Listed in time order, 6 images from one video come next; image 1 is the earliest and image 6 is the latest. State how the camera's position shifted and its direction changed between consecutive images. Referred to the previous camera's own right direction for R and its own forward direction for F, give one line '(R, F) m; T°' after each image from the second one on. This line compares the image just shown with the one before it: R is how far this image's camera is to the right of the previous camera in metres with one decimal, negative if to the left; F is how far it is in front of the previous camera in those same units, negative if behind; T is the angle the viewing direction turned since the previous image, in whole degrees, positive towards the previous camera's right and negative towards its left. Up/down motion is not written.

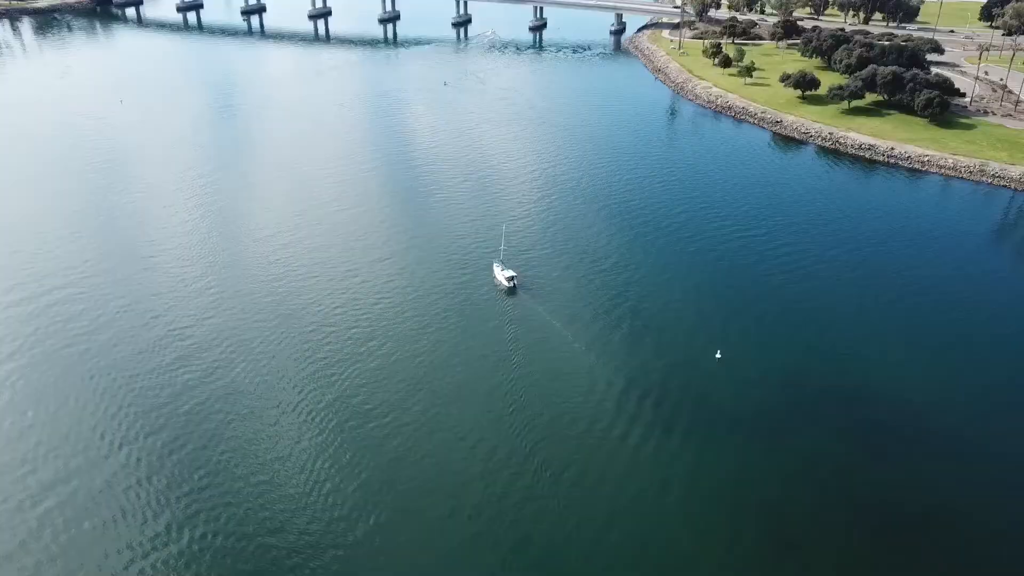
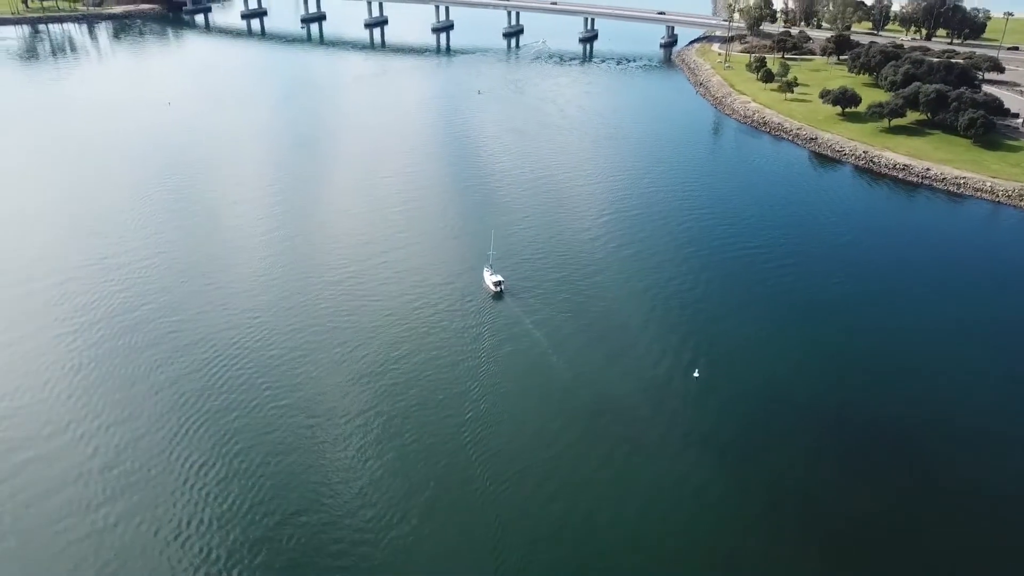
(+4.3, -0.6) m; -6°
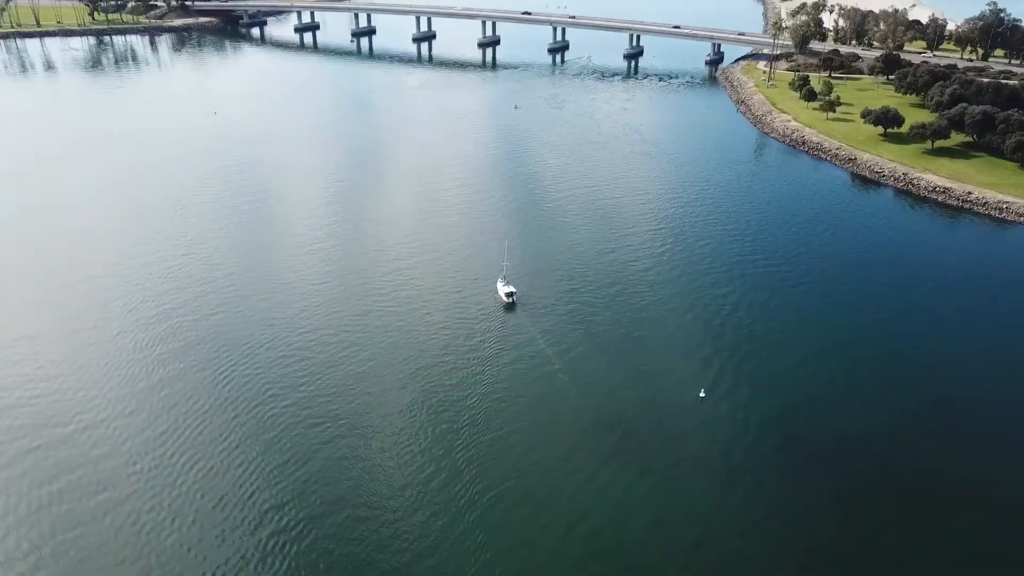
(+2.1, -0.4) m; -4°
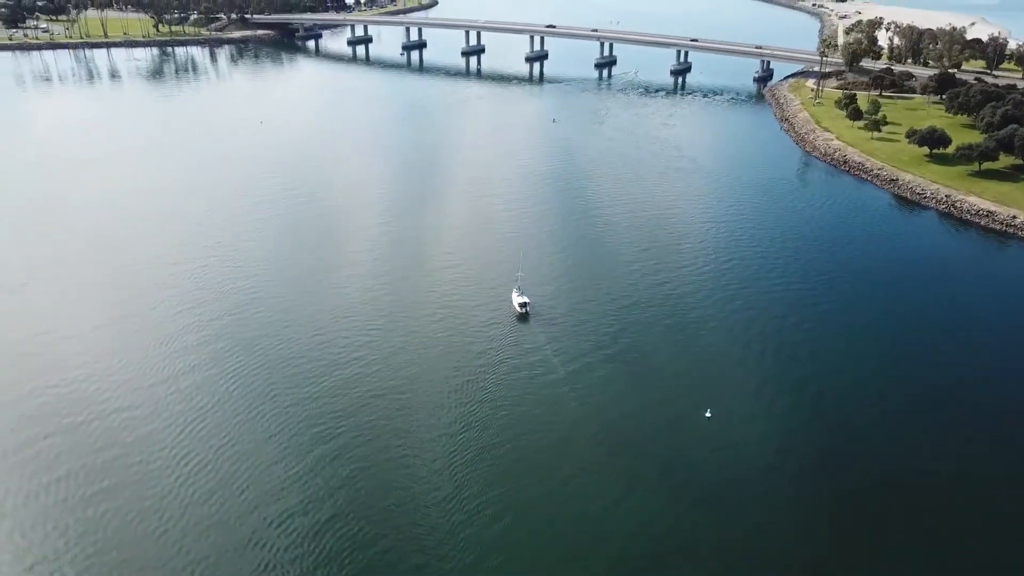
(+2.2, -0.4) m; -4°
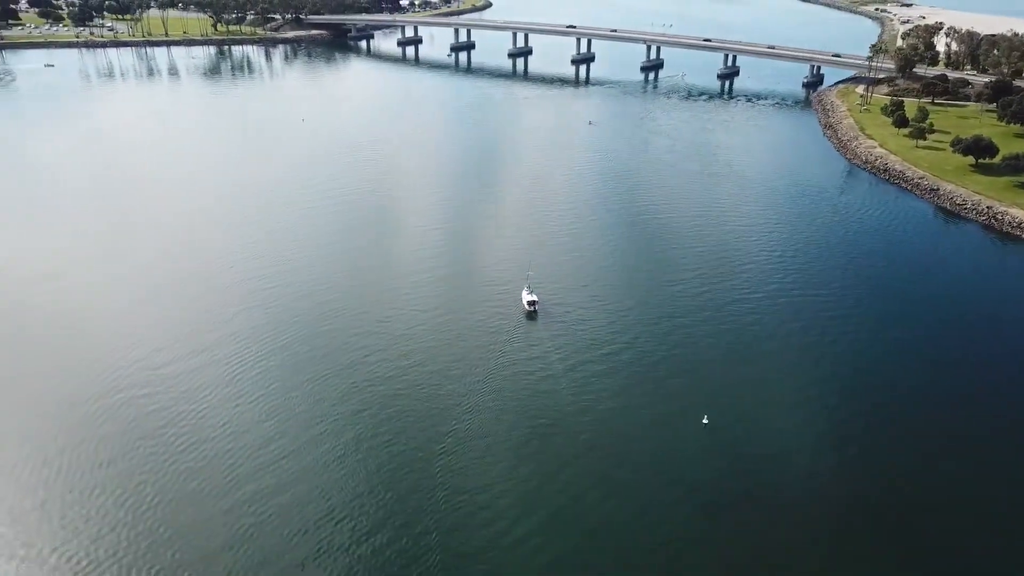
(+2.6, -0.4) m; -4°
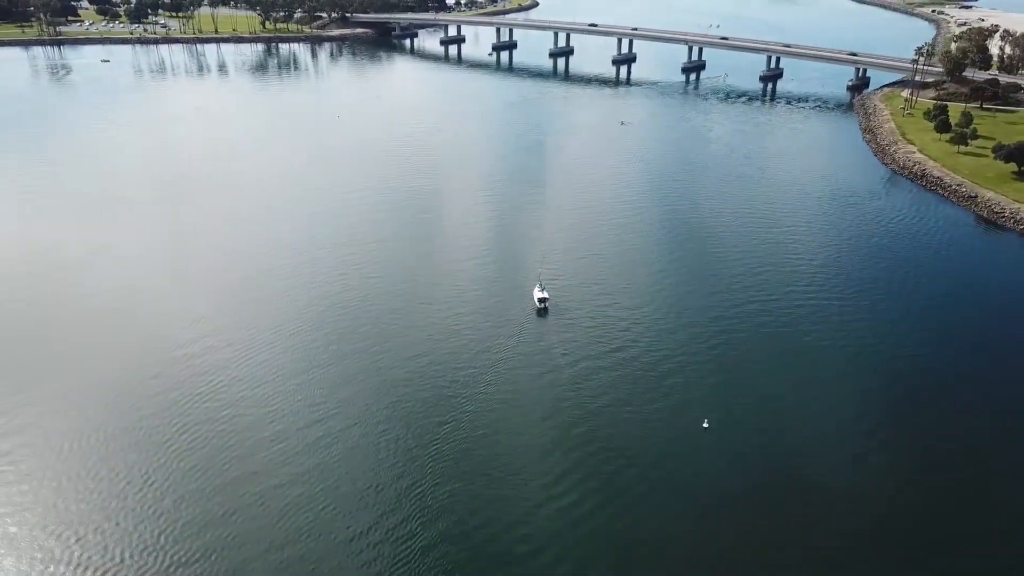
(+2.0, -0.4) m; -4°
